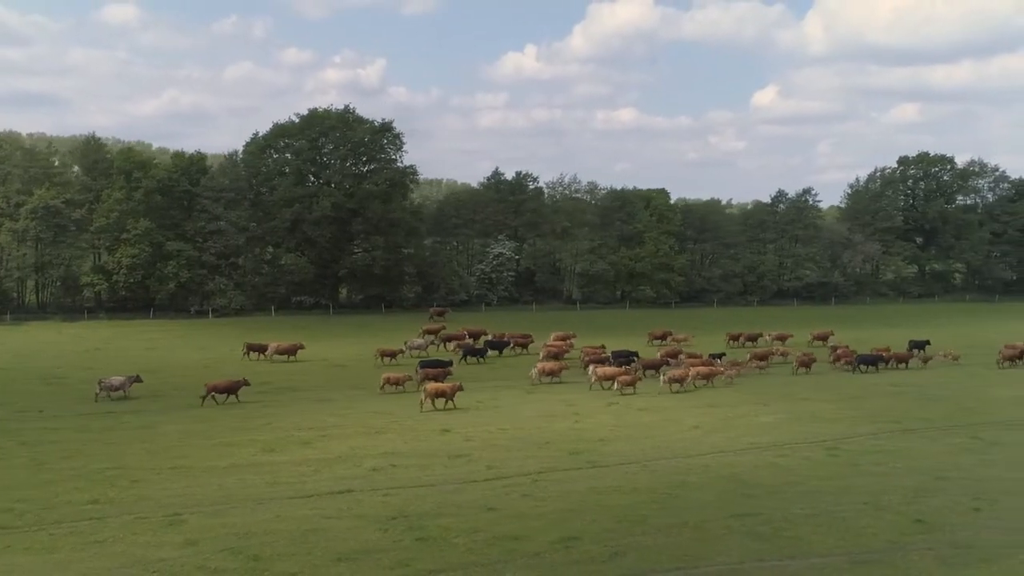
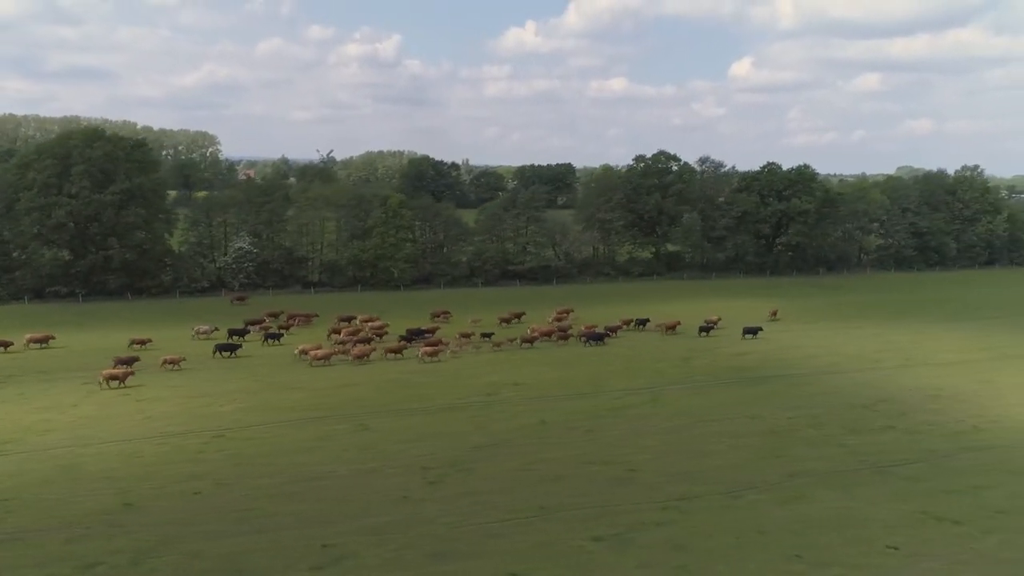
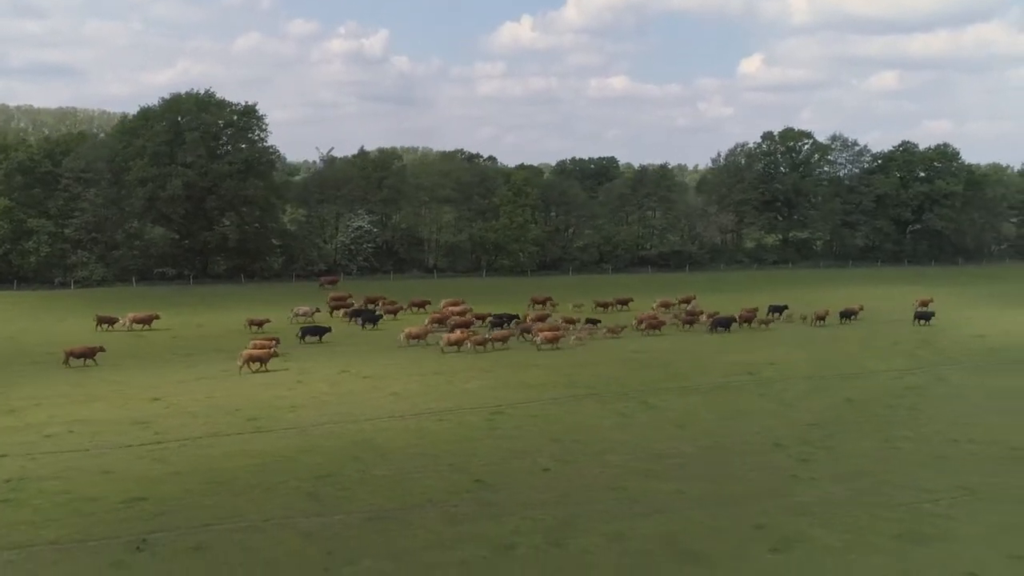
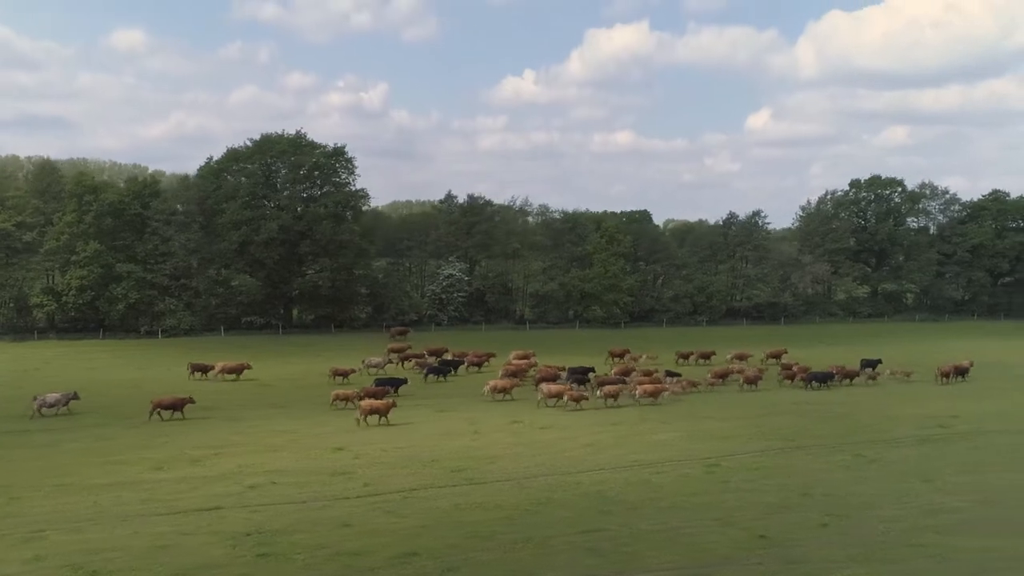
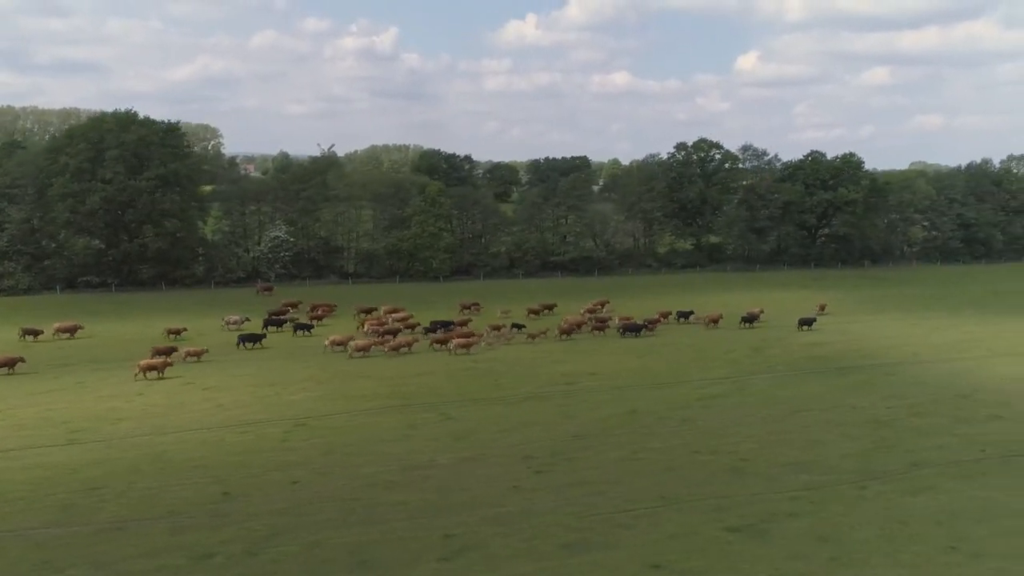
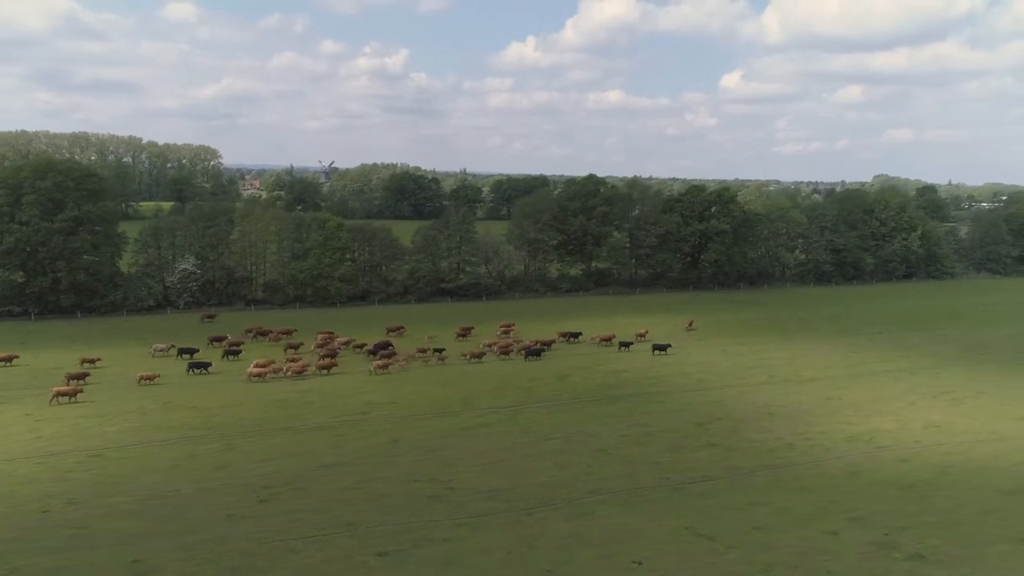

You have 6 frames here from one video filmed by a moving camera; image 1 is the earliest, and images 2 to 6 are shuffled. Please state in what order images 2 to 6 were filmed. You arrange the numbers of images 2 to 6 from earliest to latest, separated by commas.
4, 3, 5, 2, 6
